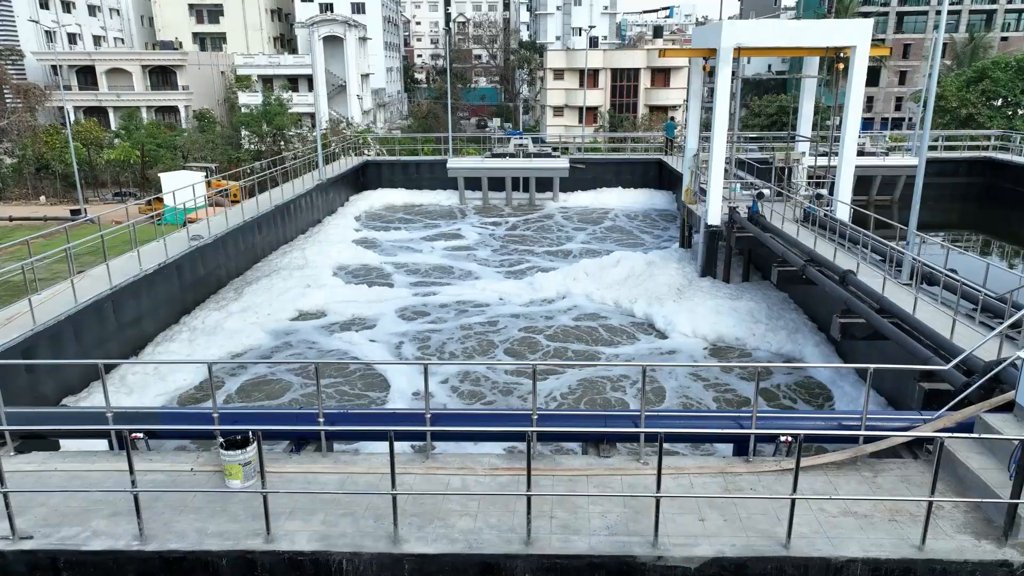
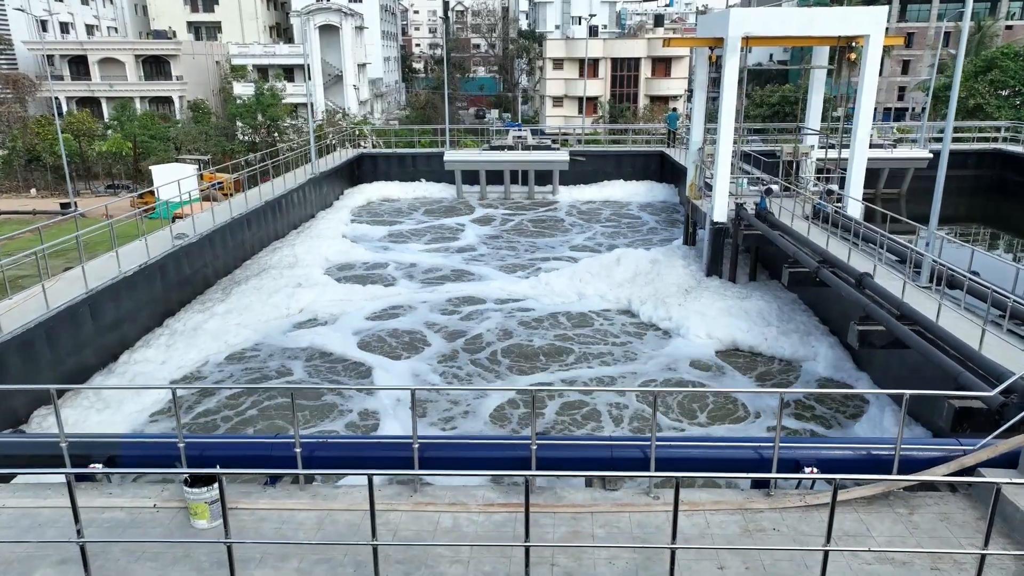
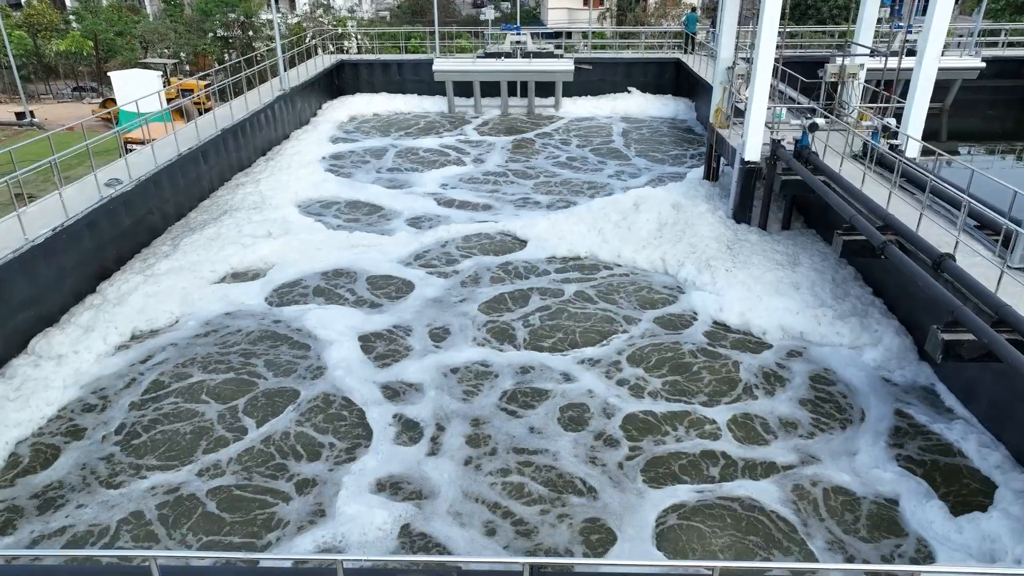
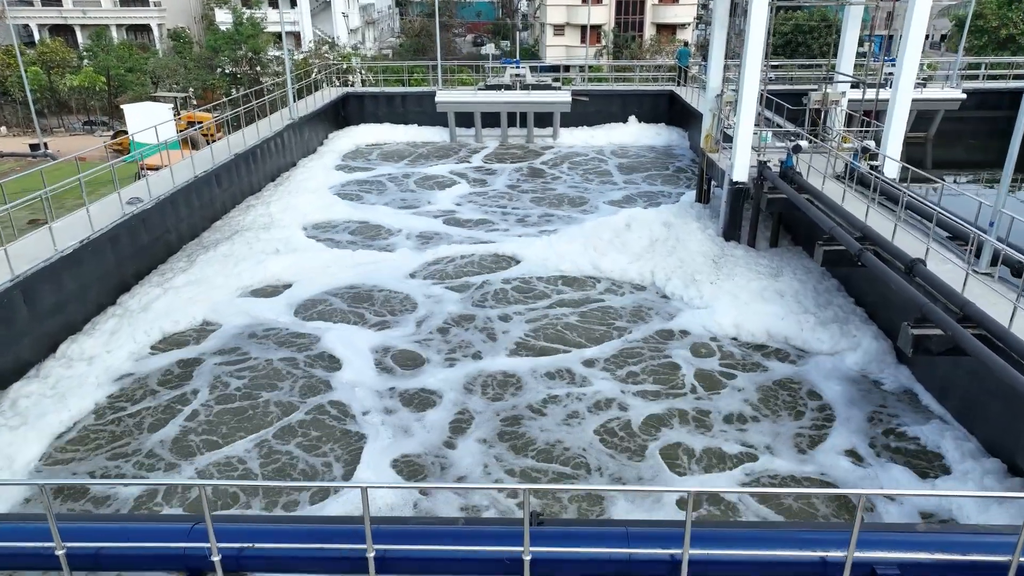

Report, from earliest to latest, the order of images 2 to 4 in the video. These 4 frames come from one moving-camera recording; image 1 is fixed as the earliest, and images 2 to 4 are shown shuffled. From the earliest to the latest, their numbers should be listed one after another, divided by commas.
2, 4, 3
